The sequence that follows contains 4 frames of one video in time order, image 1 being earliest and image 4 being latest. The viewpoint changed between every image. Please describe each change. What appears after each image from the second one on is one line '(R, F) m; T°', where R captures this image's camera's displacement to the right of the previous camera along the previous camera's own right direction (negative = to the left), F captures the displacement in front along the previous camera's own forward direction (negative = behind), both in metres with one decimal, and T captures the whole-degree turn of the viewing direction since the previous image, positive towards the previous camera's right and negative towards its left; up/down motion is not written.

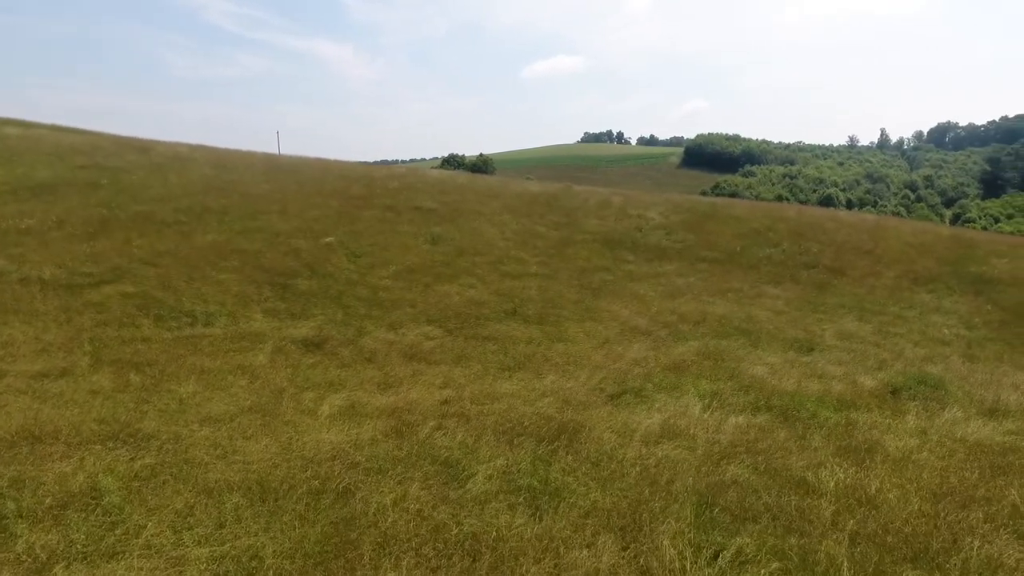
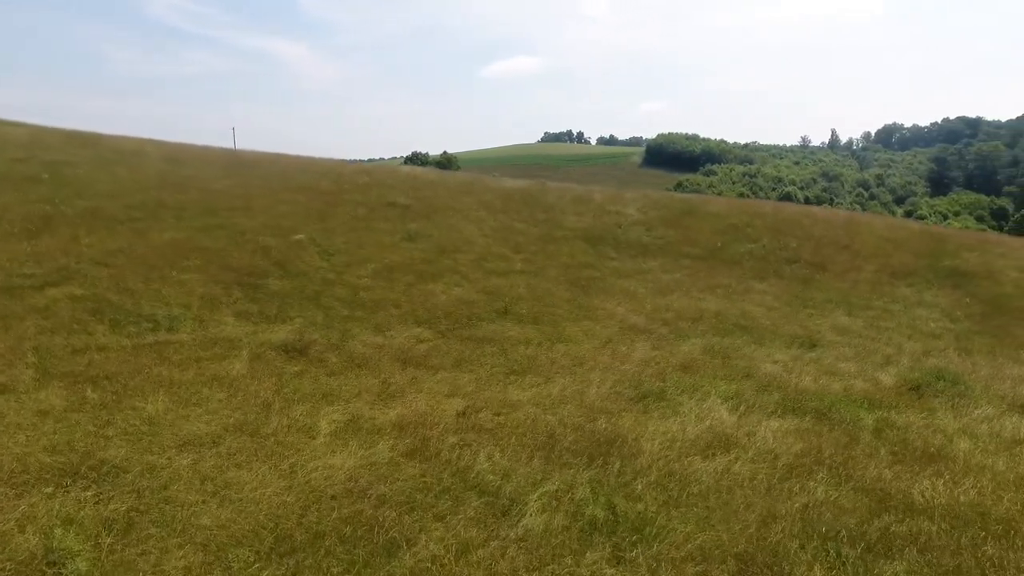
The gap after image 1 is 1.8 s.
(-0.7, +1.0) m; +4°
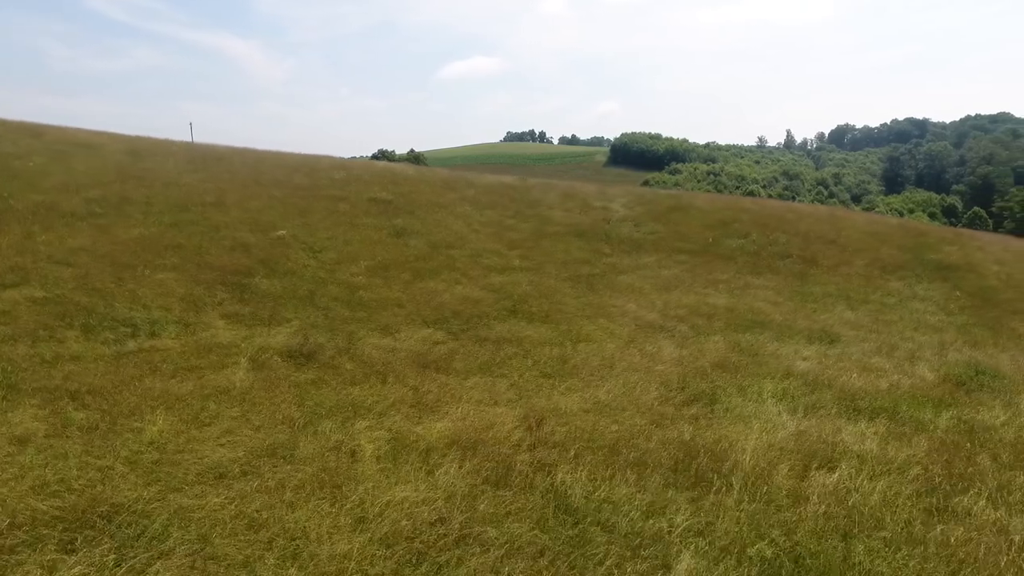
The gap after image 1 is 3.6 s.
(-1.1, +1.0) m; +4°
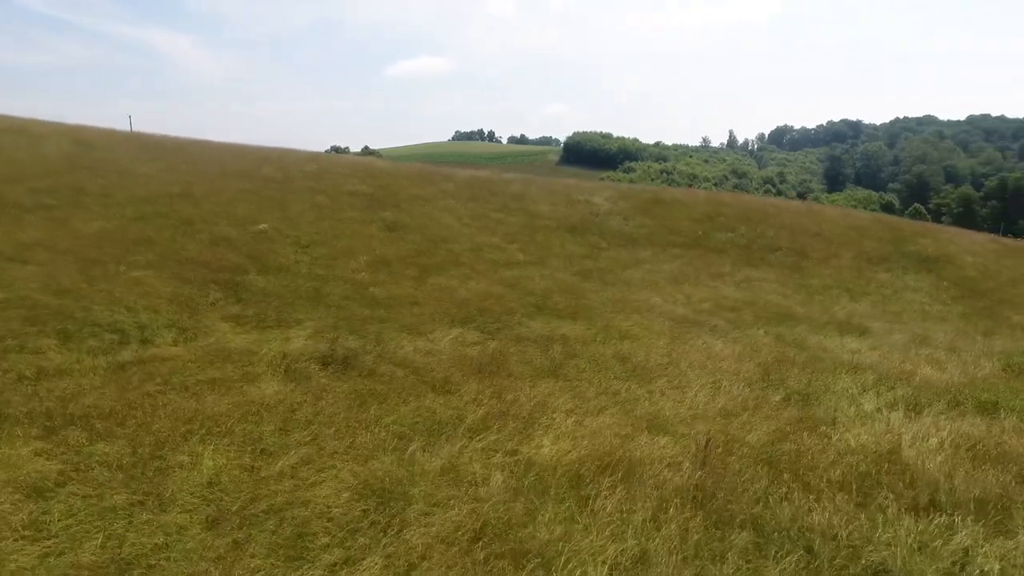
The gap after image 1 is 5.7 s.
(-1.6, +1.2) m; +5°
